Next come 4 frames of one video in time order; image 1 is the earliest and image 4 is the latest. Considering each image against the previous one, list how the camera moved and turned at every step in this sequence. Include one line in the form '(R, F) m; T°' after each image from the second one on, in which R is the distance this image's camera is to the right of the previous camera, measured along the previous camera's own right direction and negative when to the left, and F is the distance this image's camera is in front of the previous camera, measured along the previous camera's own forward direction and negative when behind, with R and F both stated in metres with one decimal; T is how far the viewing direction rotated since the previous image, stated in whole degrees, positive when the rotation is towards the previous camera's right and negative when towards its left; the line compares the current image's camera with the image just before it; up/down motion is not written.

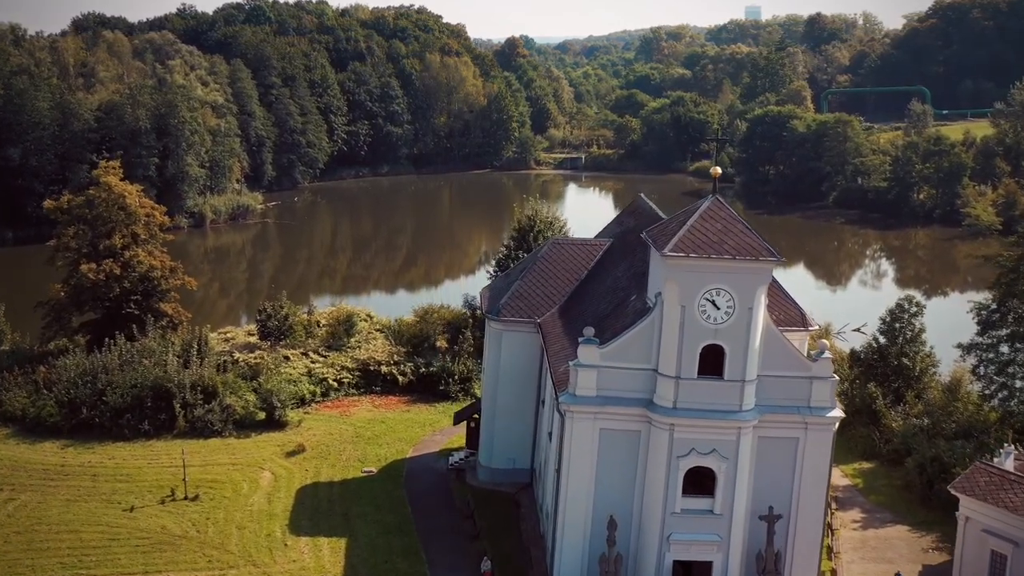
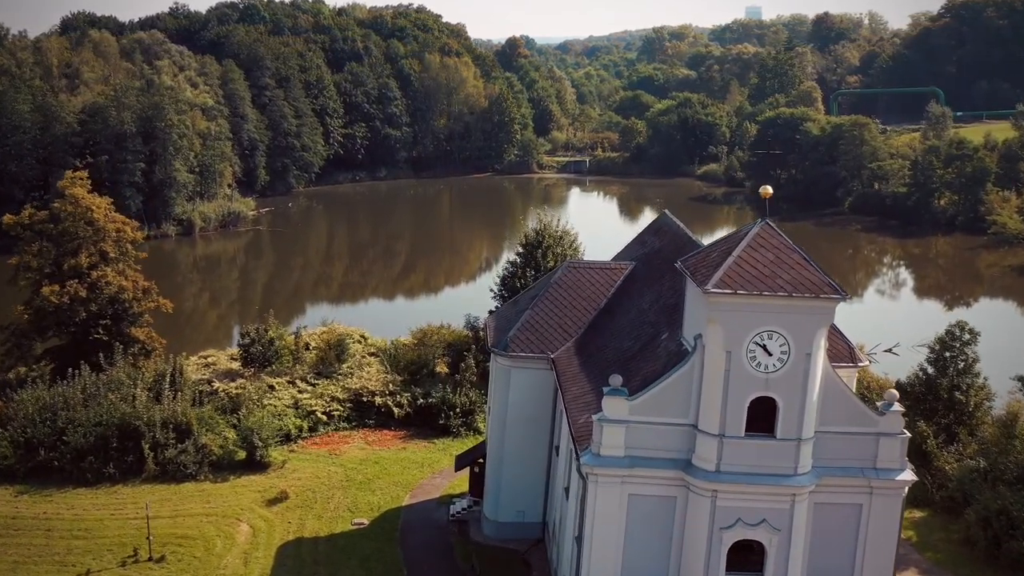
(-0.2, +2.0) m; 0°
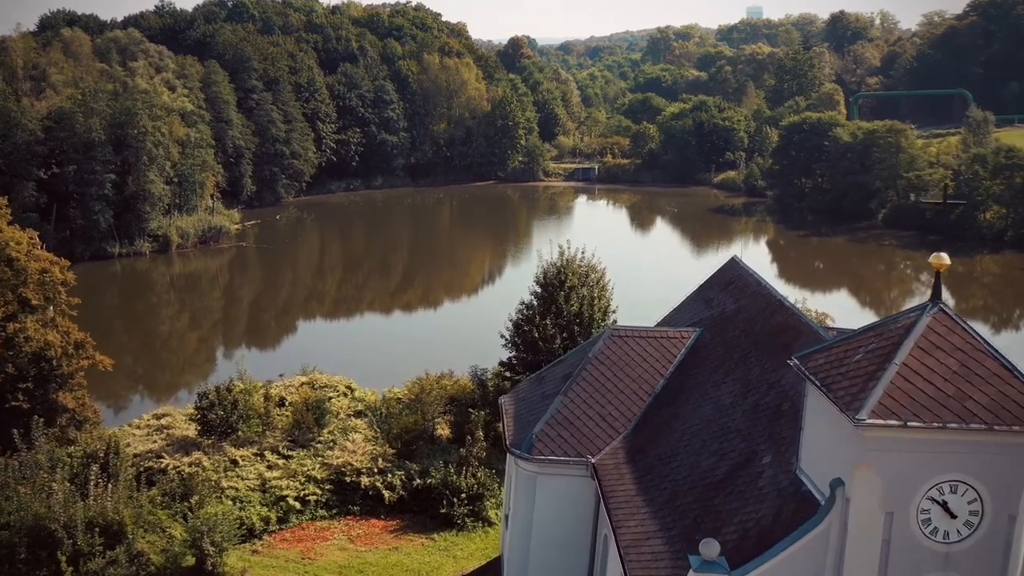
(-0.4, +3.8) m; 0°
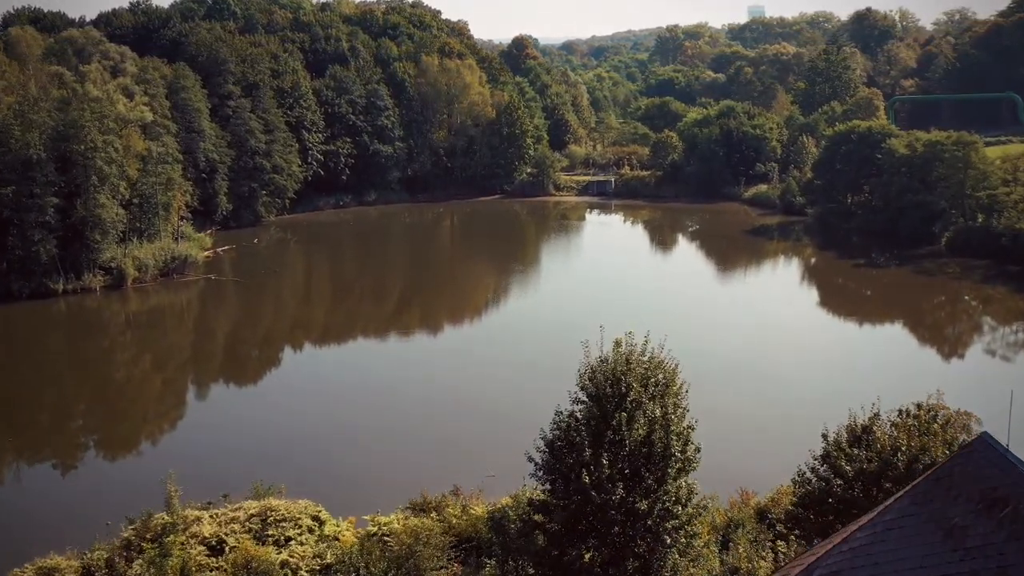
(-0.5, +5.7) m; 0°
